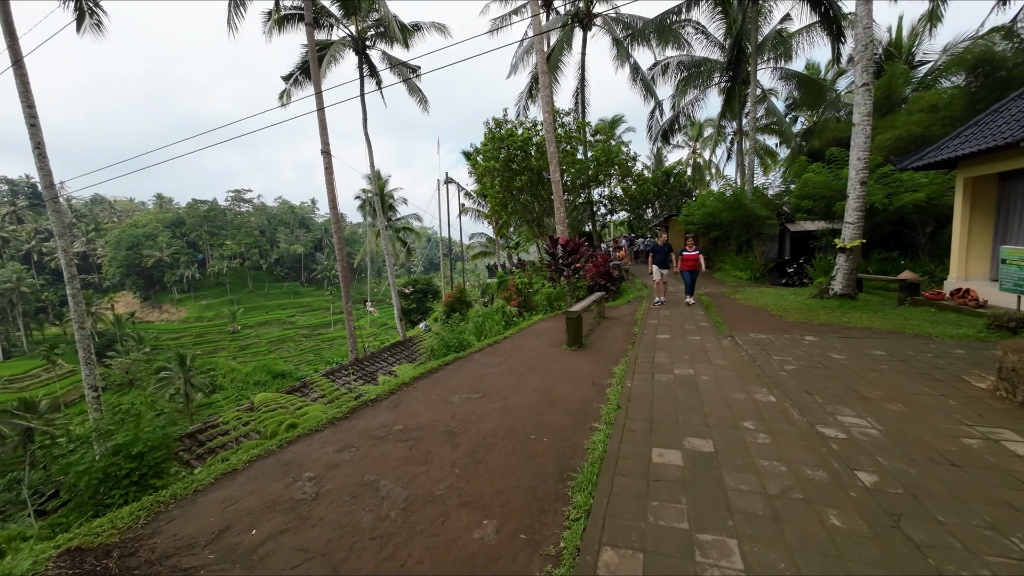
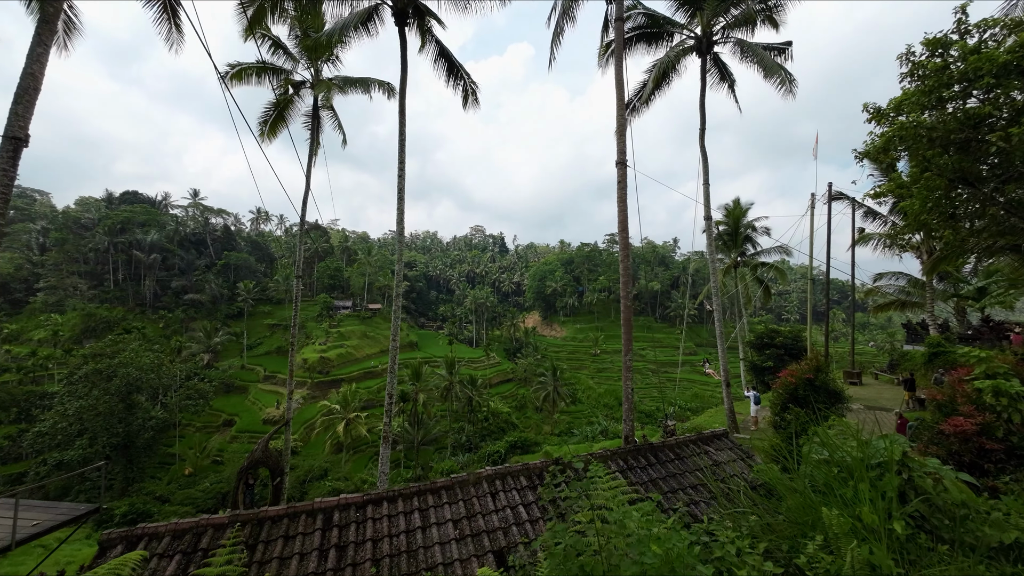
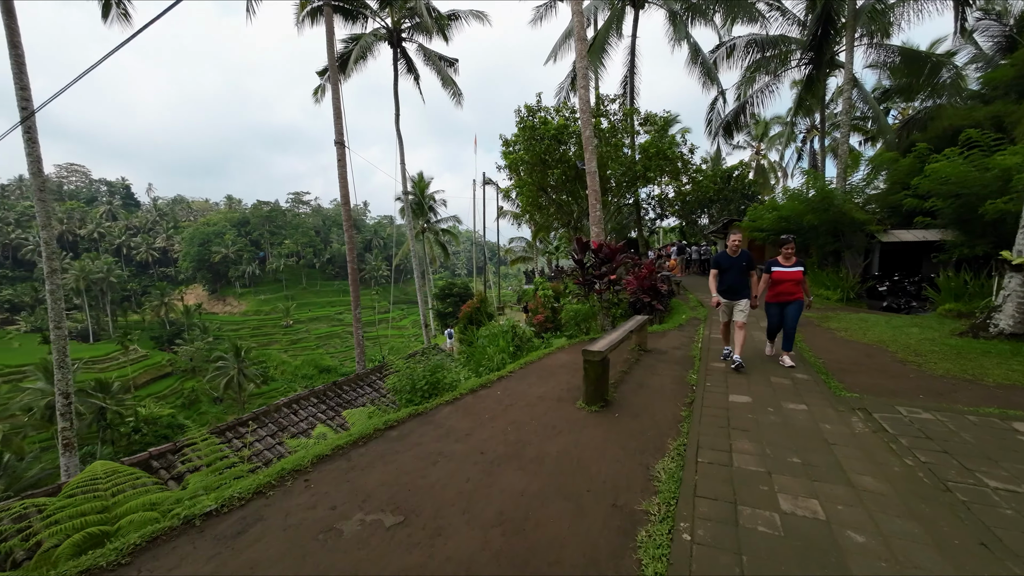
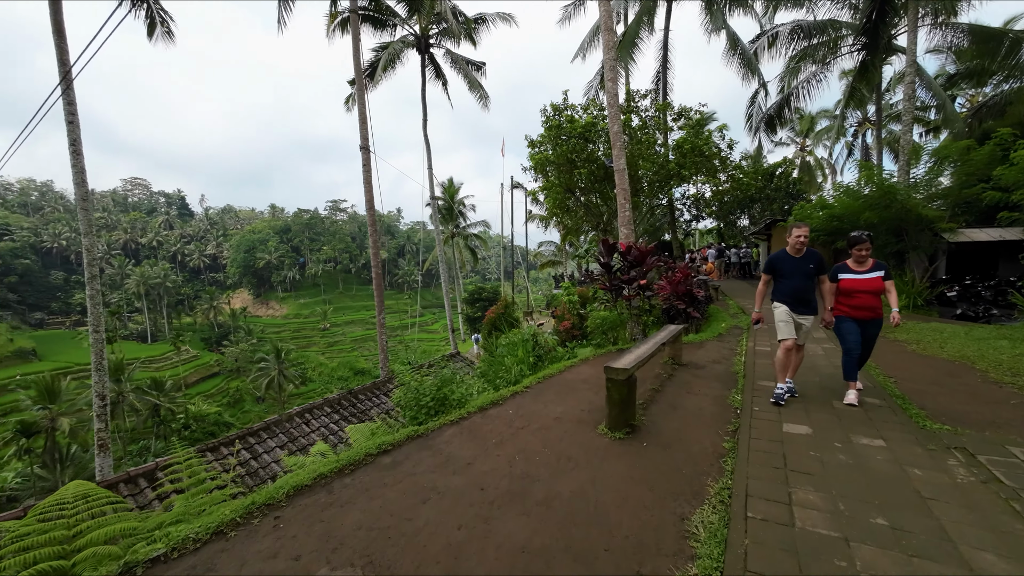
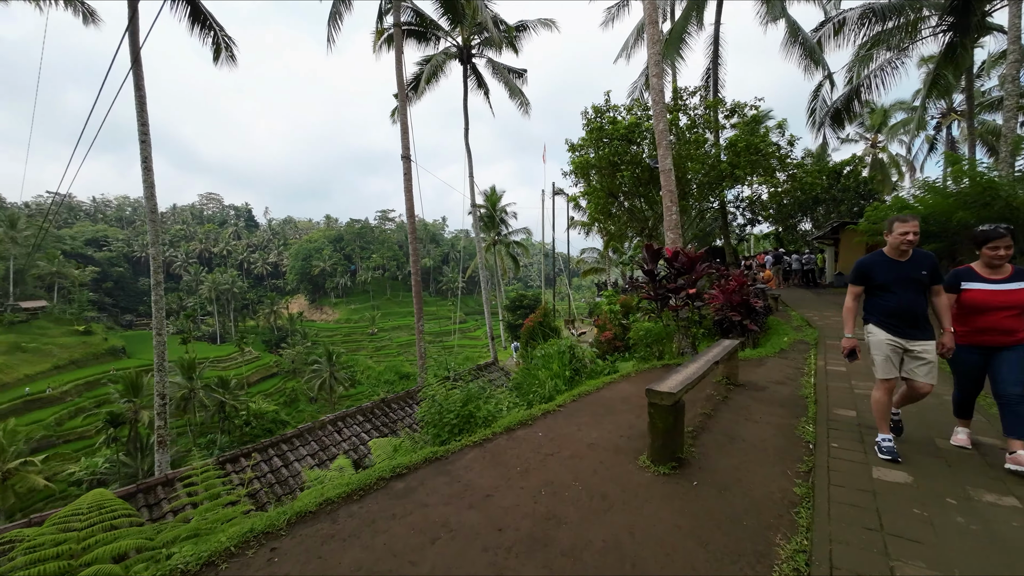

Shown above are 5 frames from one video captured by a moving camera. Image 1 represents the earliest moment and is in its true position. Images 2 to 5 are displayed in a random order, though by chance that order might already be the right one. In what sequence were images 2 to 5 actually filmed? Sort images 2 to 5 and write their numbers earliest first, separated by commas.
3, 4, 5, 2
